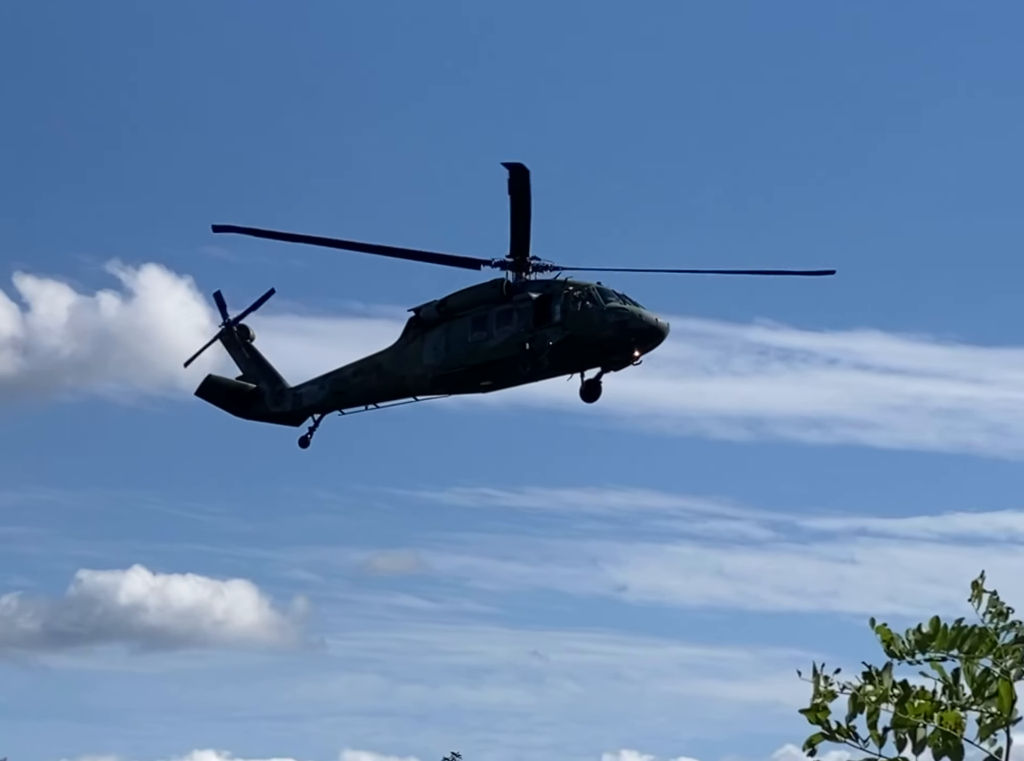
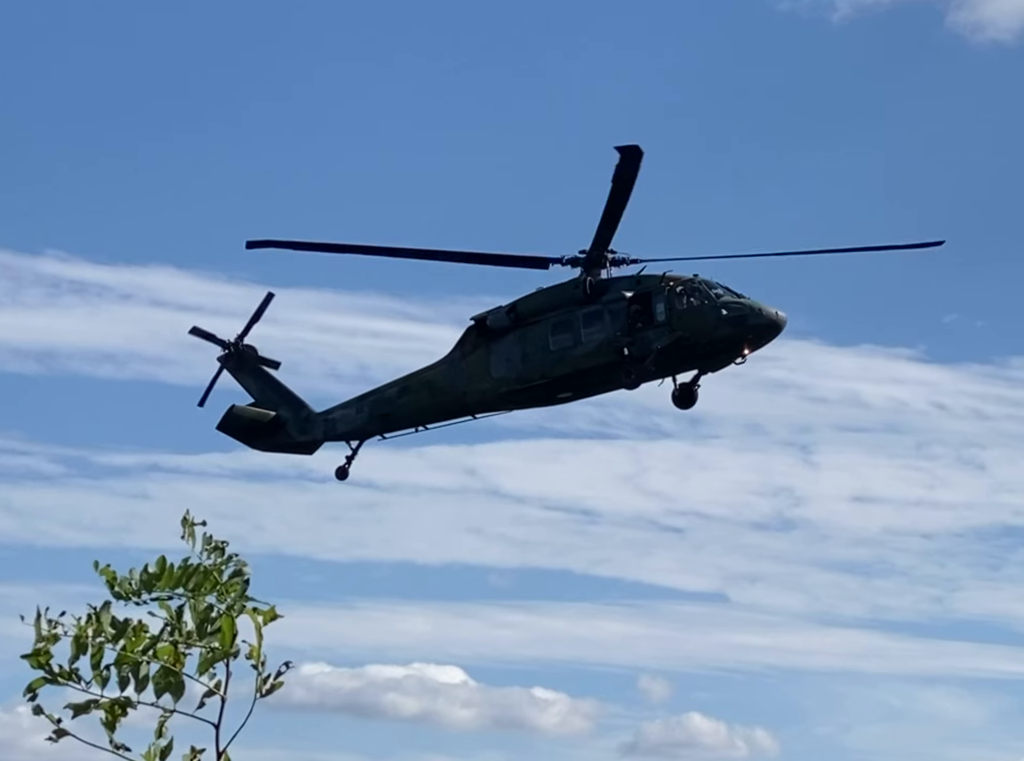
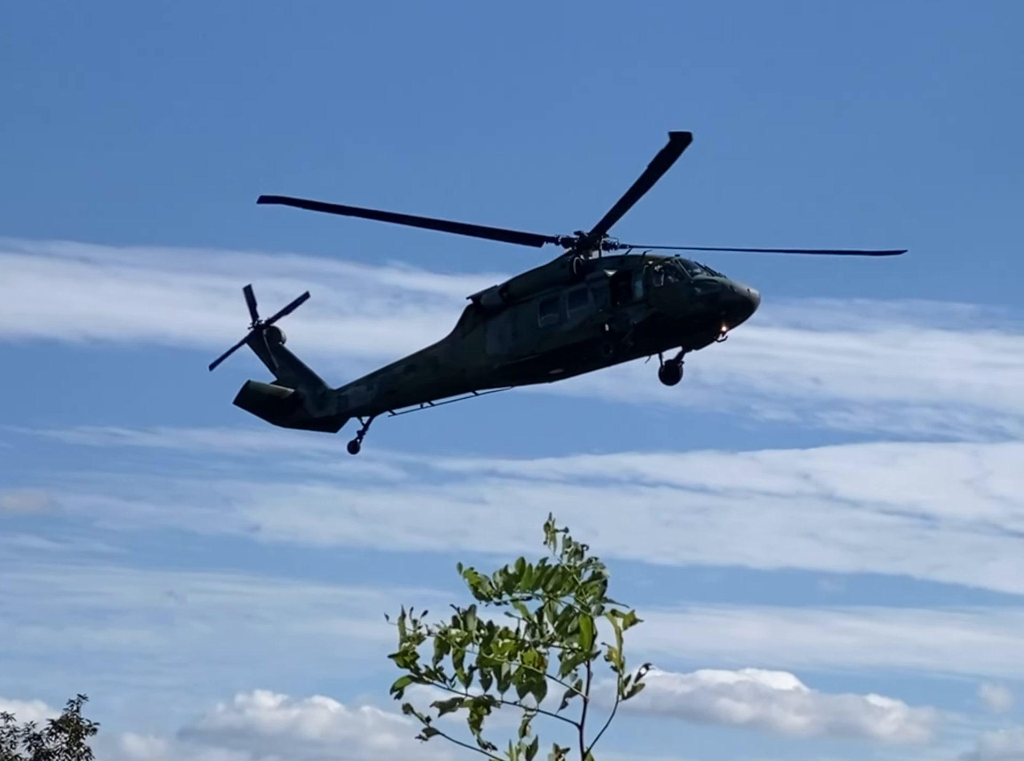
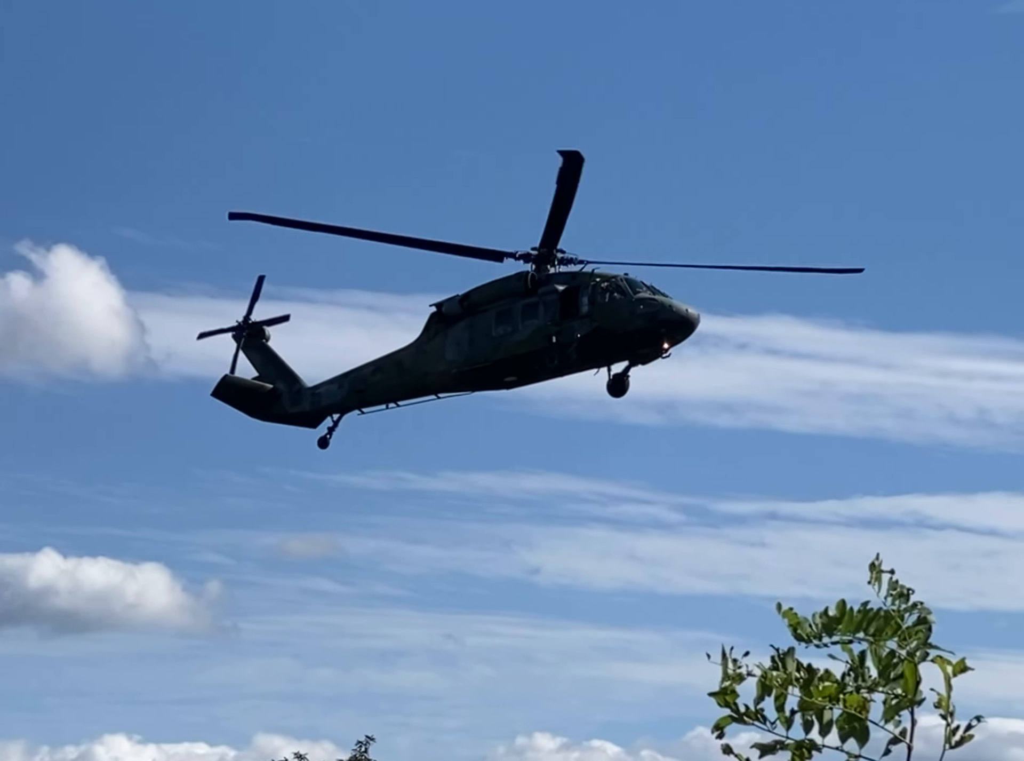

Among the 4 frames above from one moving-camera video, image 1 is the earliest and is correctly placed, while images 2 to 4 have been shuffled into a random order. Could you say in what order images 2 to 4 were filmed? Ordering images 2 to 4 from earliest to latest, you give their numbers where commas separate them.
4, 3, 2
